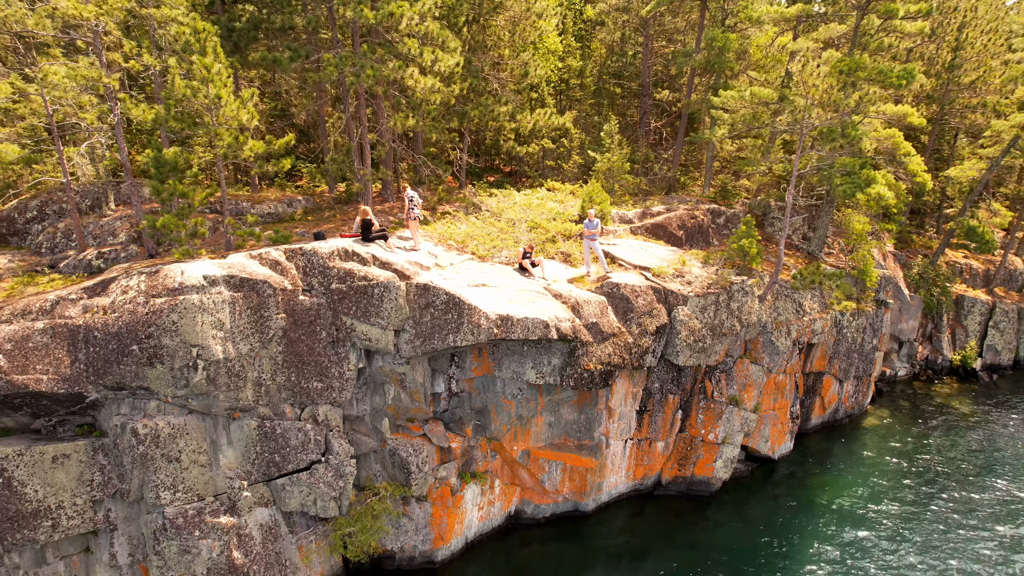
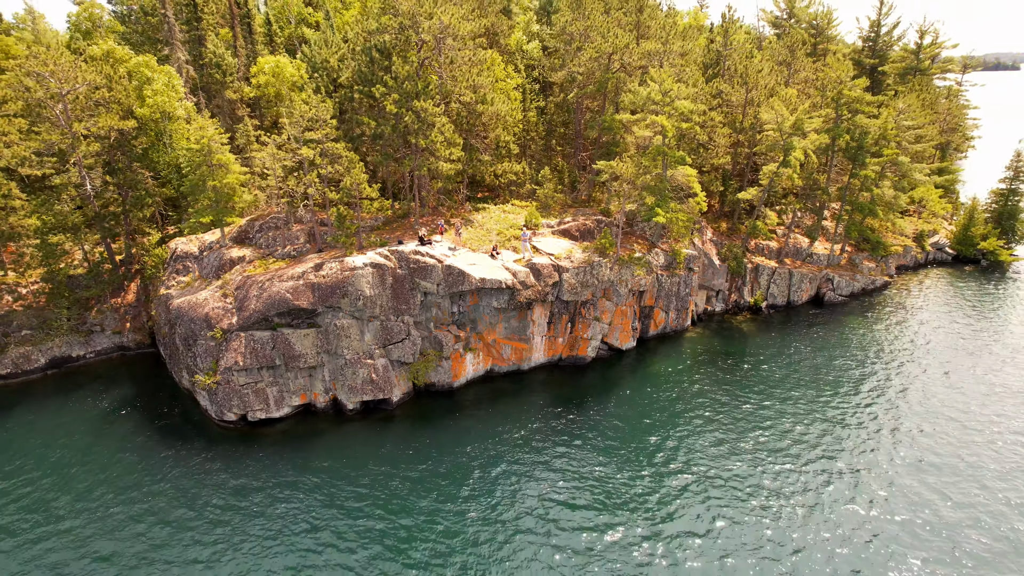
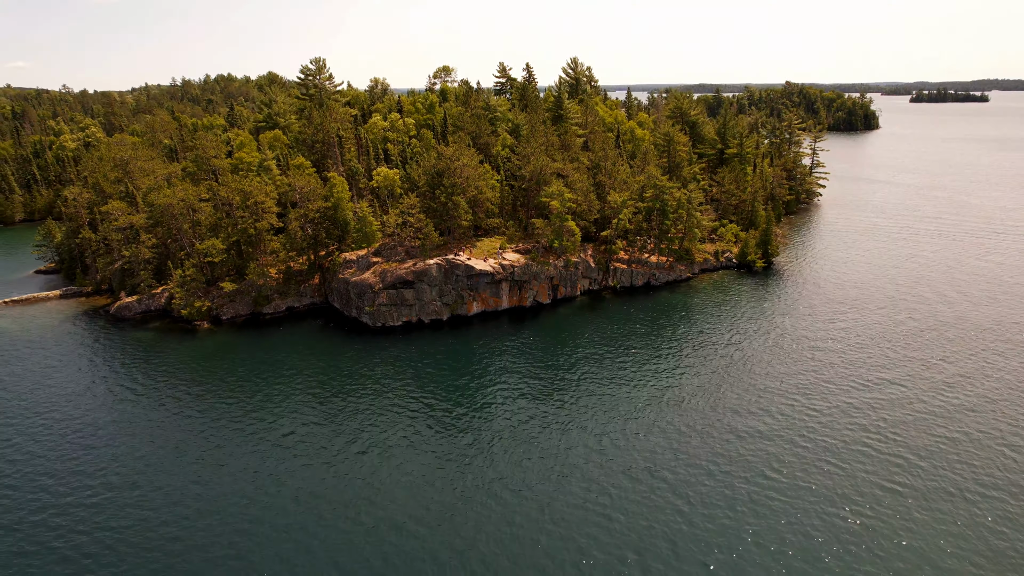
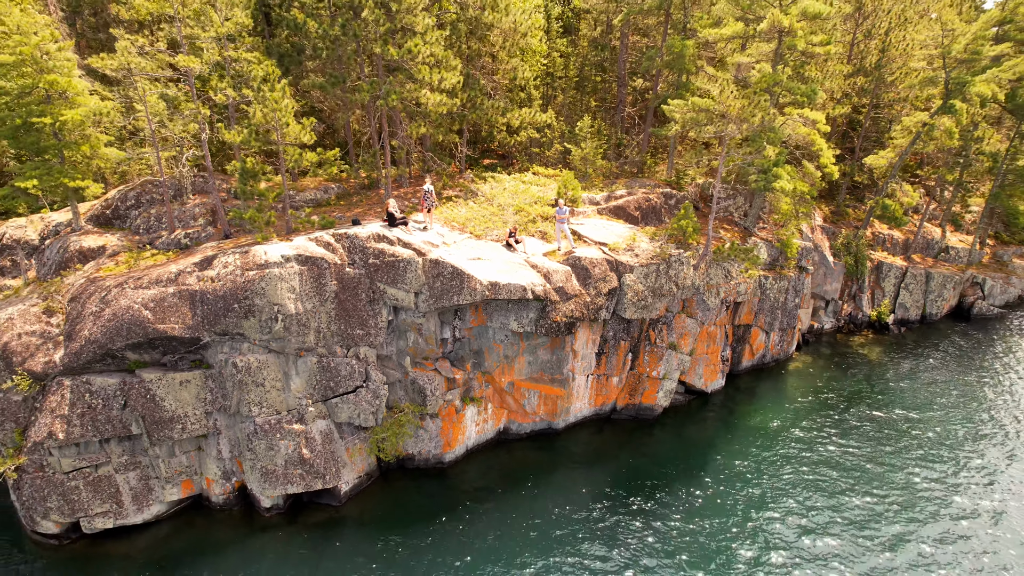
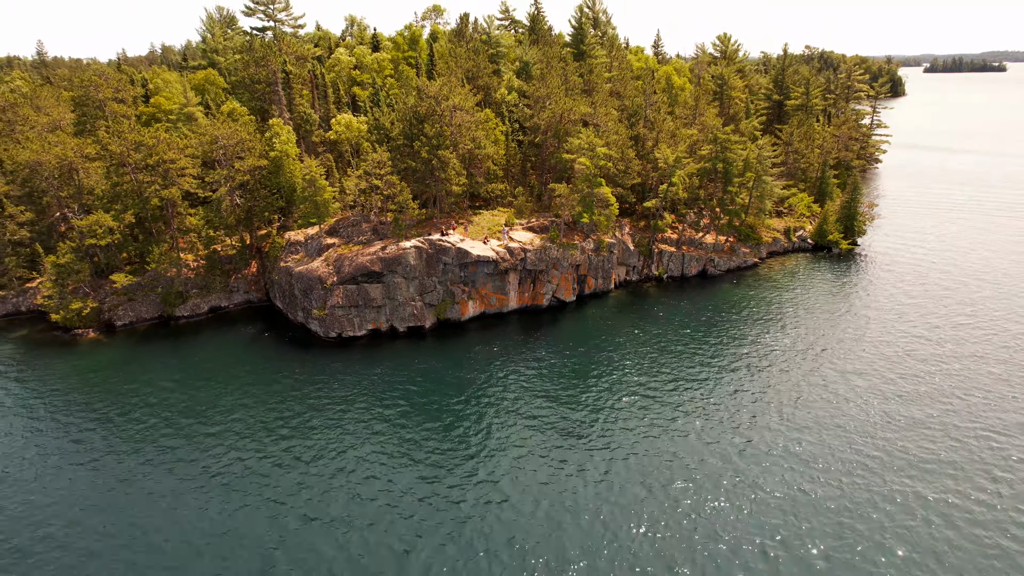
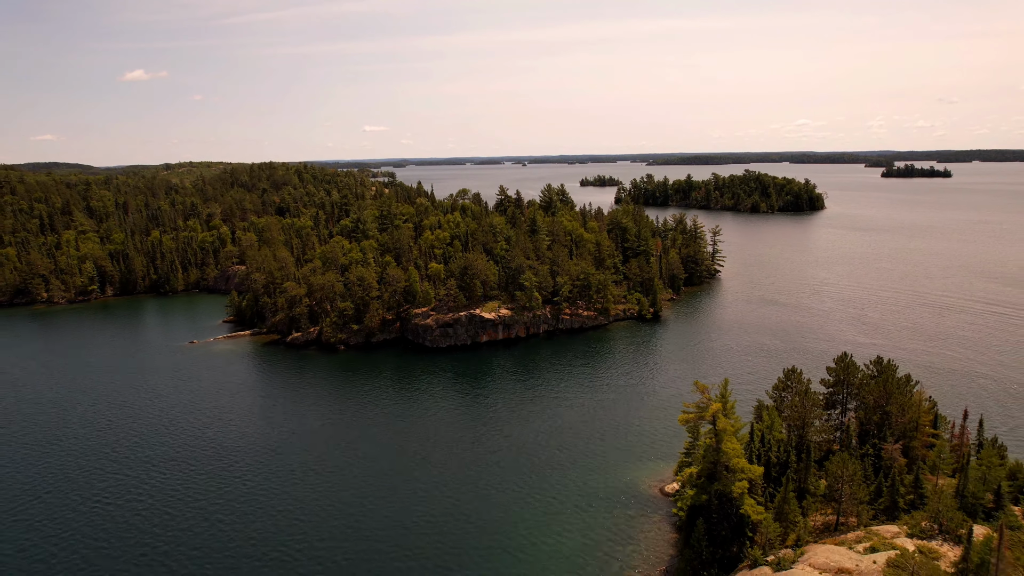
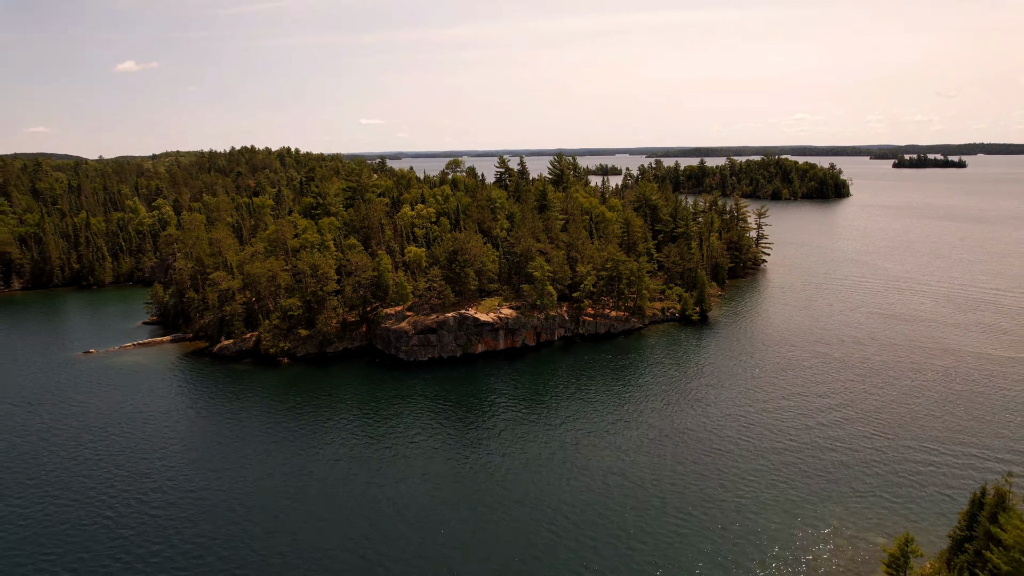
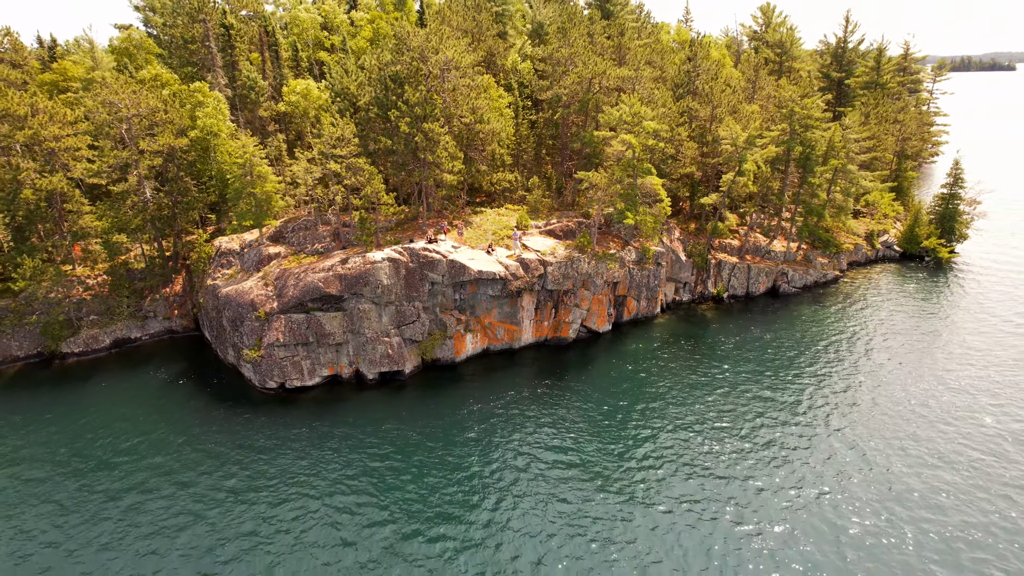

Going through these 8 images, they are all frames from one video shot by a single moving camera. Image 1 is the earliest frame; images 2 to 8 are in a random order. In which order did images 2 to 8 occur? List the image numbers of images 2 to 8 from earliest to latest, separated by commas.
4, 2, 8, 5, 3, 7, 6
